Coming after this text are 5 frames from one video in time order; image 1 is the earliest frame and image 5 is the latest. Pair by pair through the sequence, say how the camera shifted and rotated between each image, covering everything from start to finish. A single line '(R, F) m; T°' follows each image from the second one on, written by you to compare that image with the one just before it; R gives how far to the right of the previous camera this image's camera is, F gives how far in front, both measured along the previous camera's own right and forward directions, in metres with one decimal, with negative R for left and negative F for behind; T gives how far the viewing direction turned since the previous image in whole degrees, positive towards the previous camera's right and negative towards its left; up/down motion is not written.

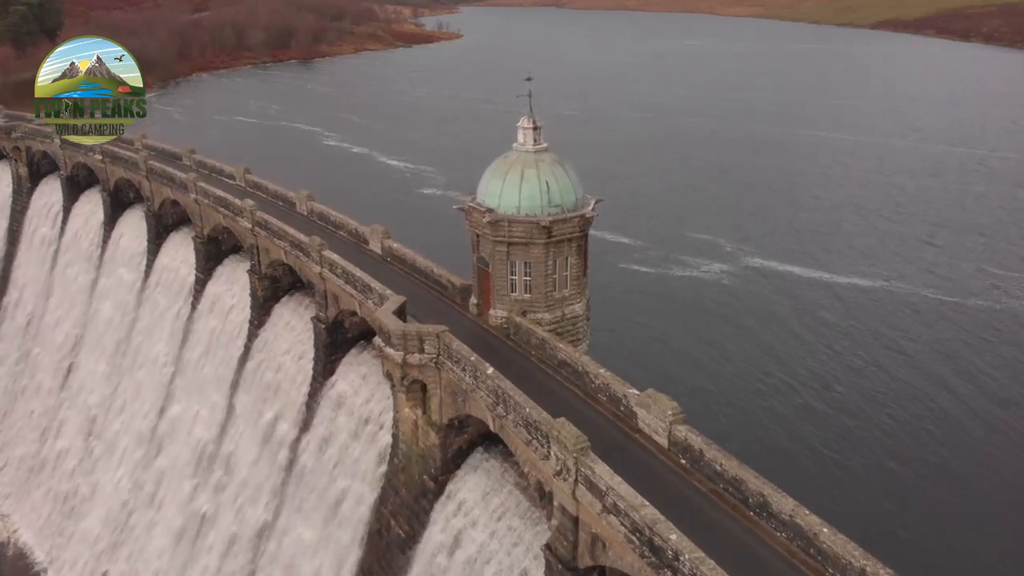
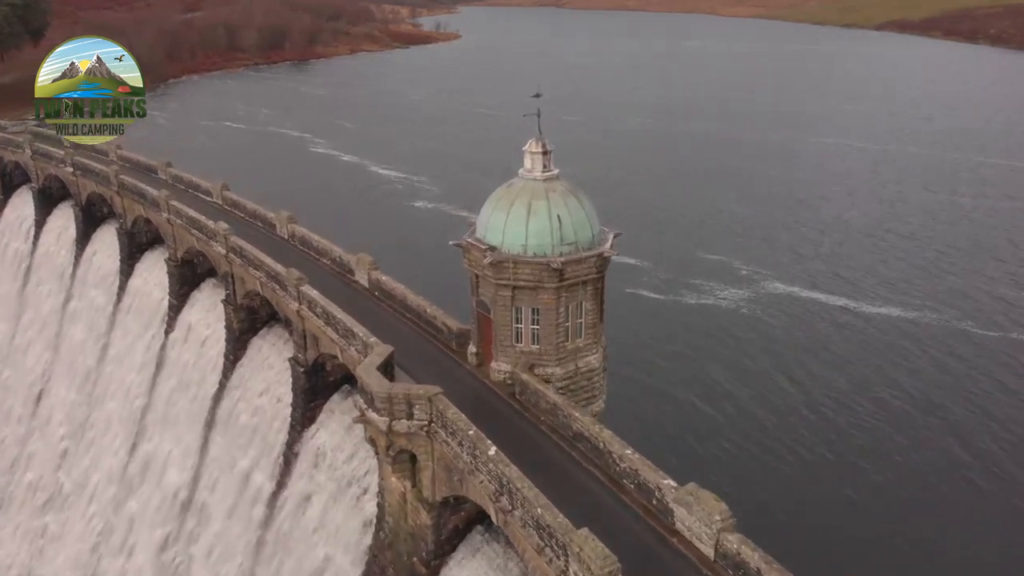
(-0.2, +3.9) m; 0°
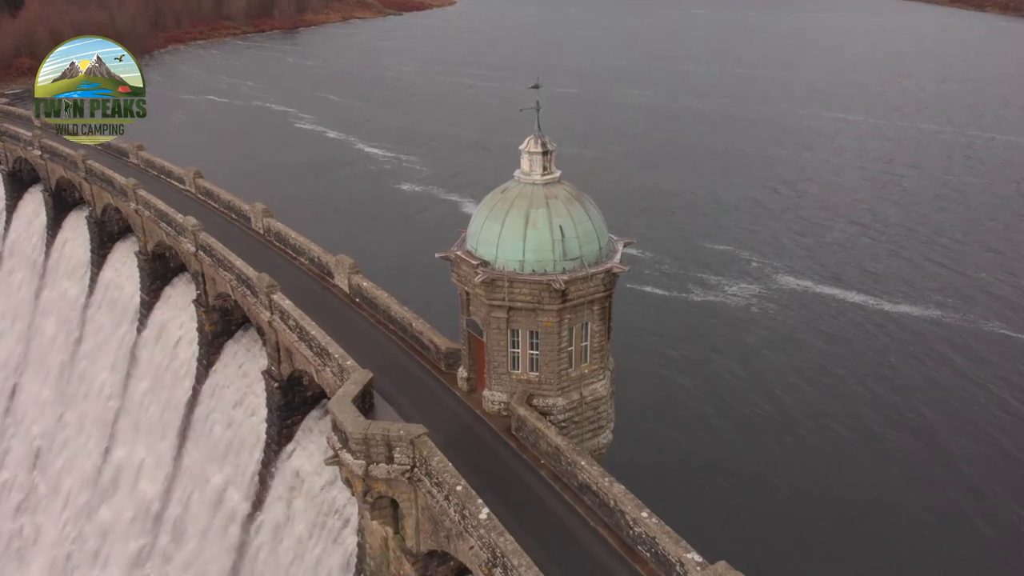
(+0.1, +2.9) m; 0°
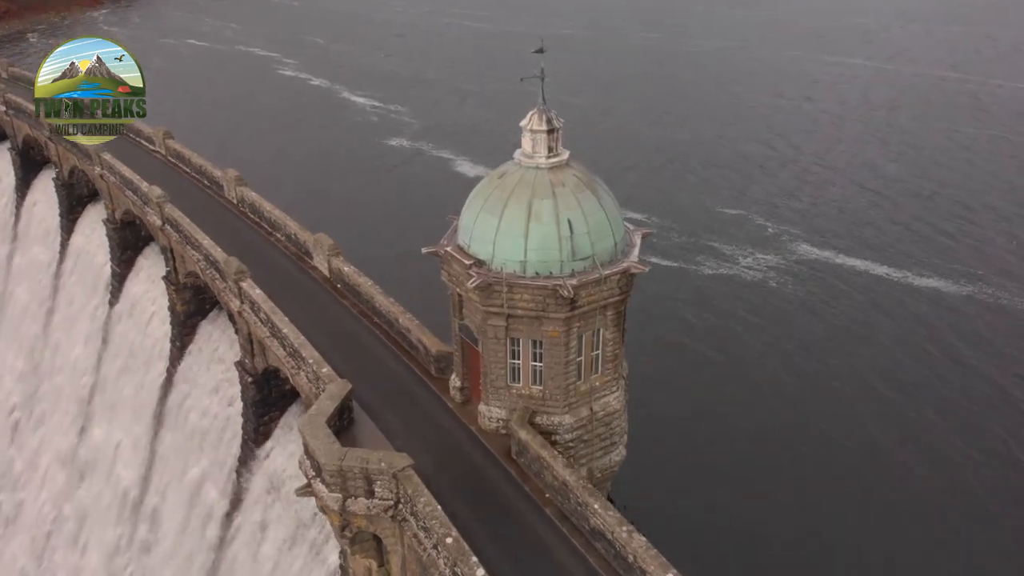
(0.0, +2.9) m; 0°
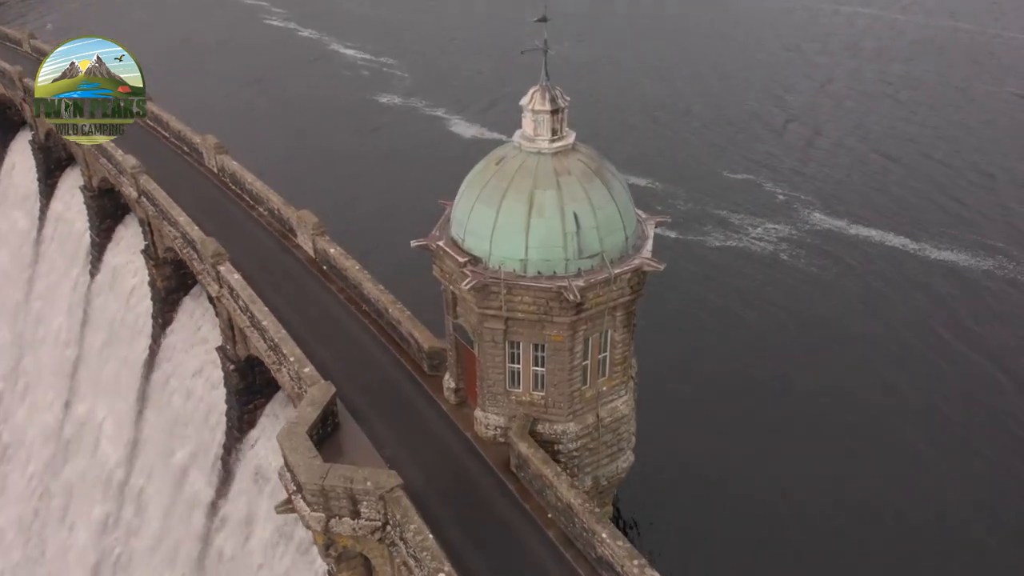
(0.0, +1.7) m; 0°
